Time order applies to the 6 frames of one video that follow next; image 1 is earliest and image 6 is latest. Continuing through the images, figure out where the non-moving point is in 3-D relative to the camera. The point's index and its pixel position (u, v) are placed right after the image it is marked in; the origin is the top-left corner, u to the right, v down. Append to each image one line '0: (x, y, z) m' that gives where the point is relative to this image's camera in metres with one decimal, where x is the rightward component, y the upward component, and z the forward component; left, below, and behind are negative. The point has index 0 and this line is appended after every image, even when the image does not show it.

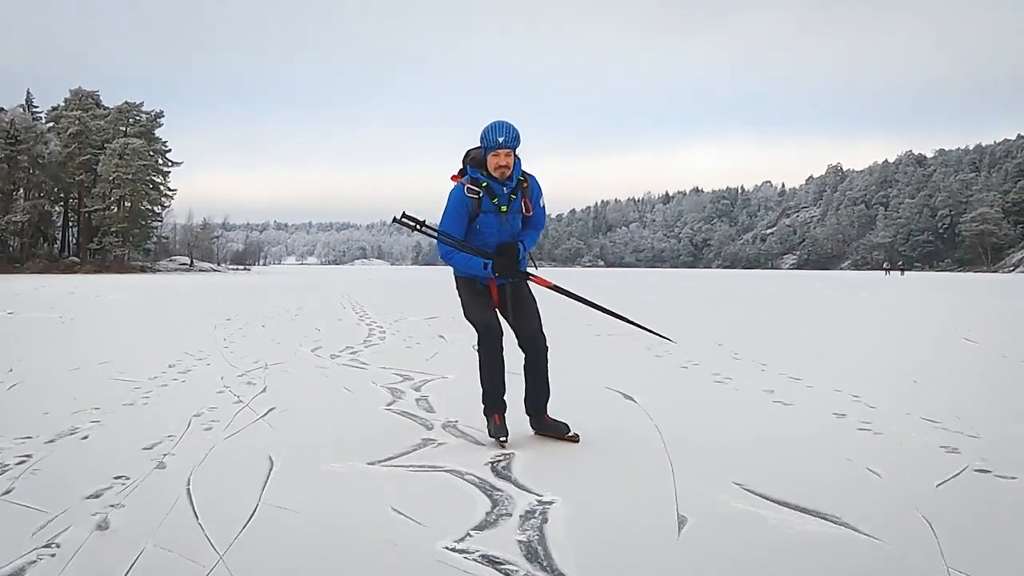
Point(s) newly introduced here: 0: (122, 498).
0: (-1.3, -0.7, +2.6) m
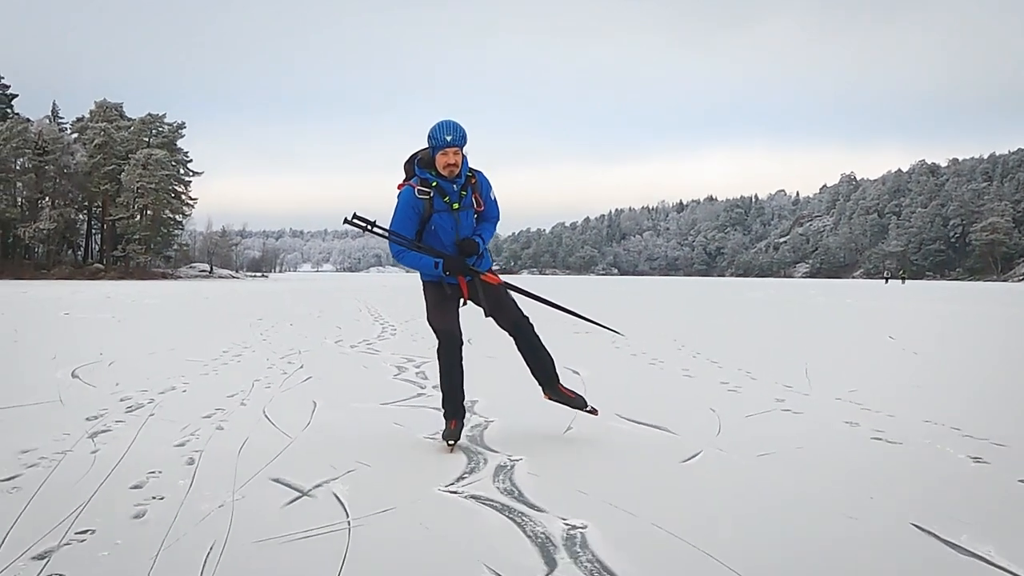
0: (-1.5, -0.7, +3.9) m
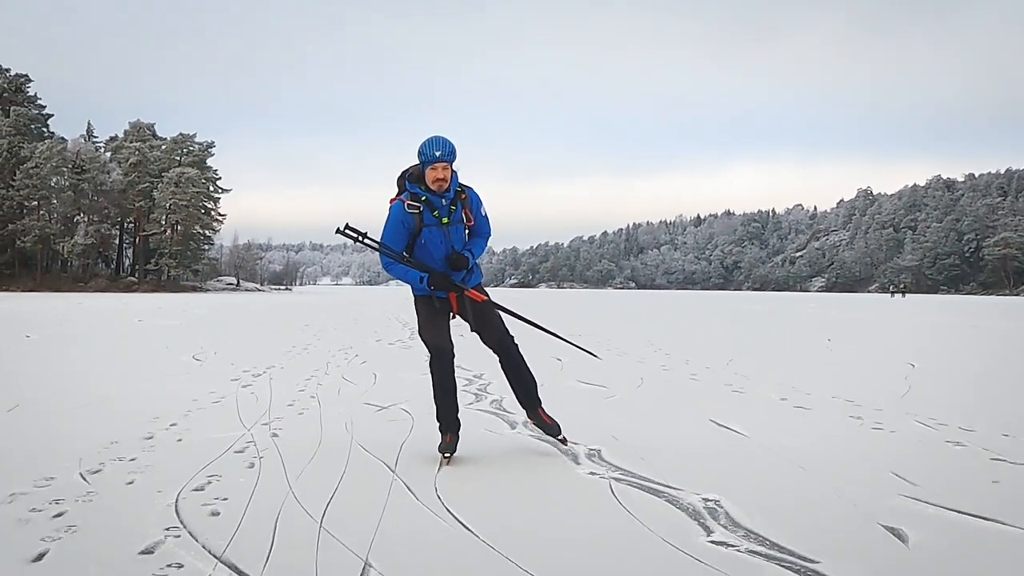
0: (-1.5, -0.7, +5.8) m
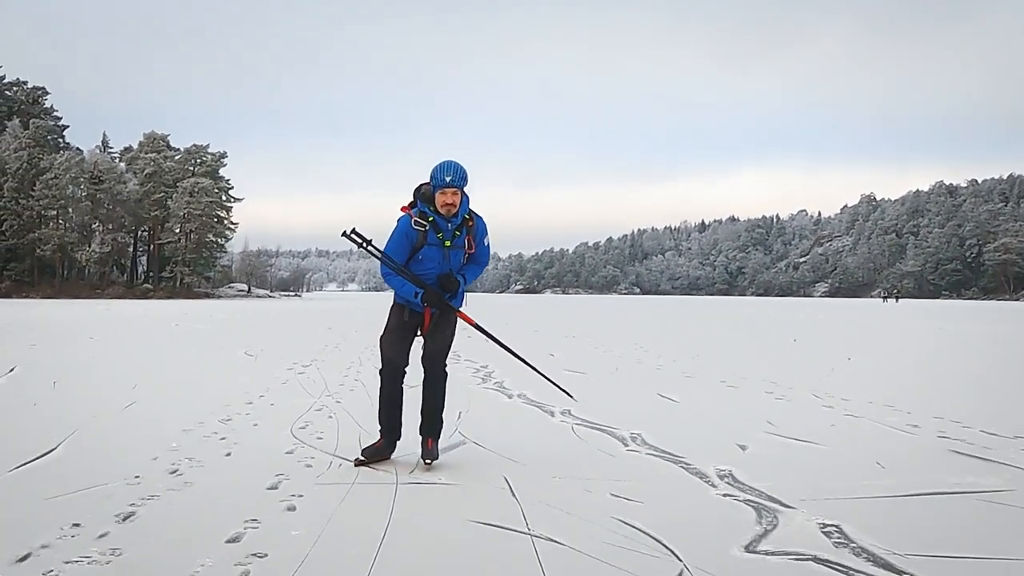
0: (-1.5, -0.8, +7.1) m
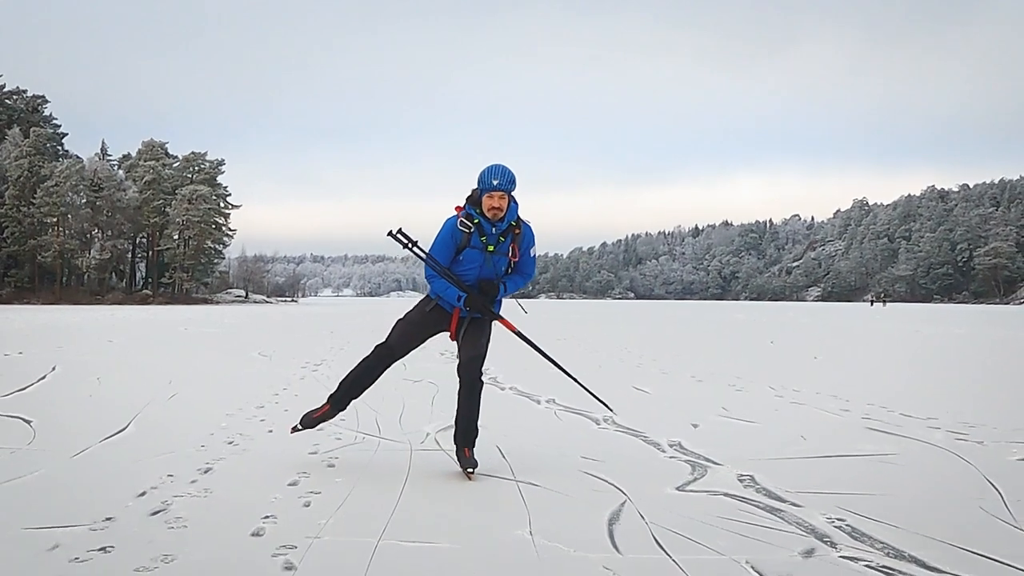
0: (-1.6, -0.9, +7.7) m
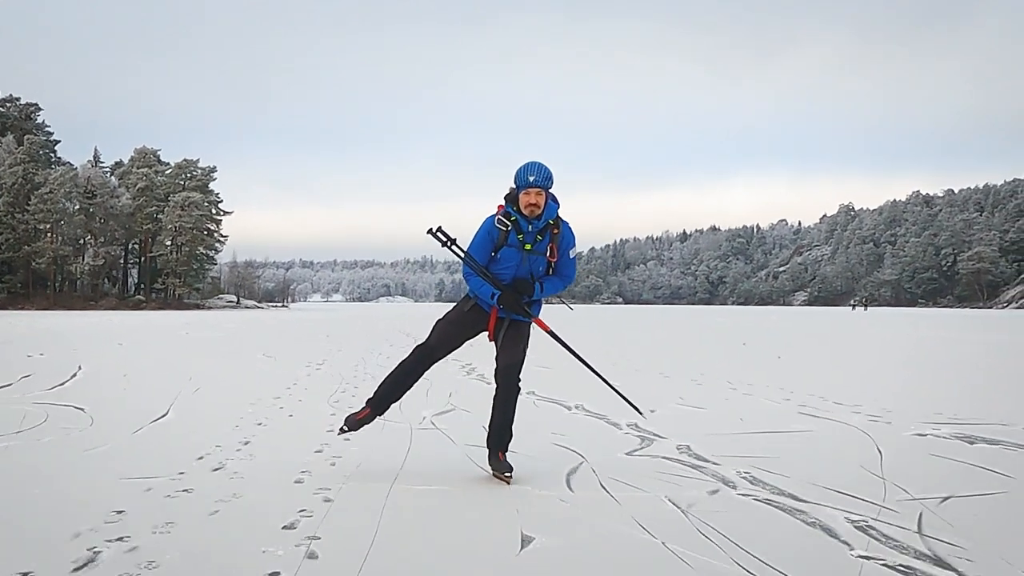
0: (-1.8, -0.9, +8.4) m
